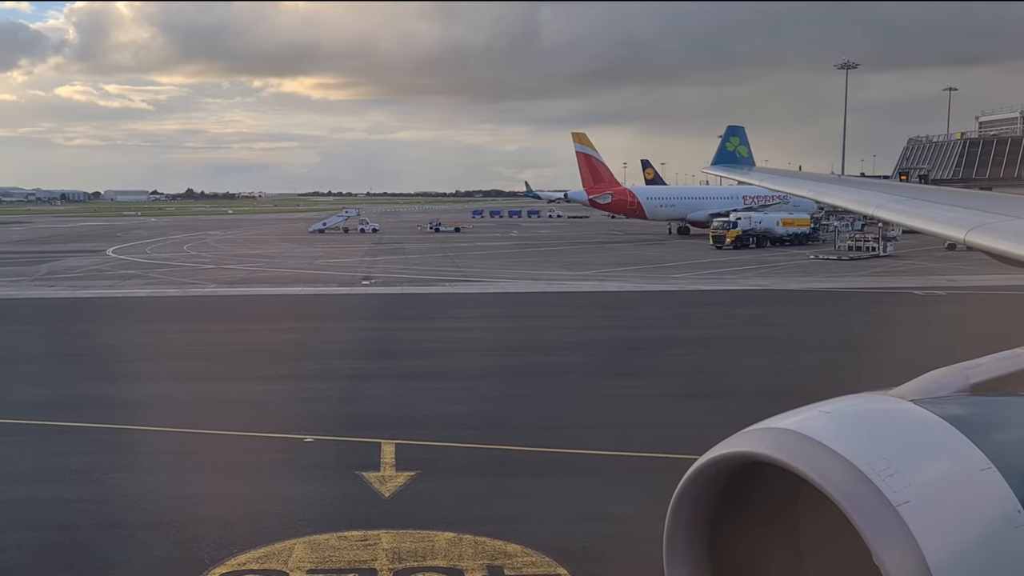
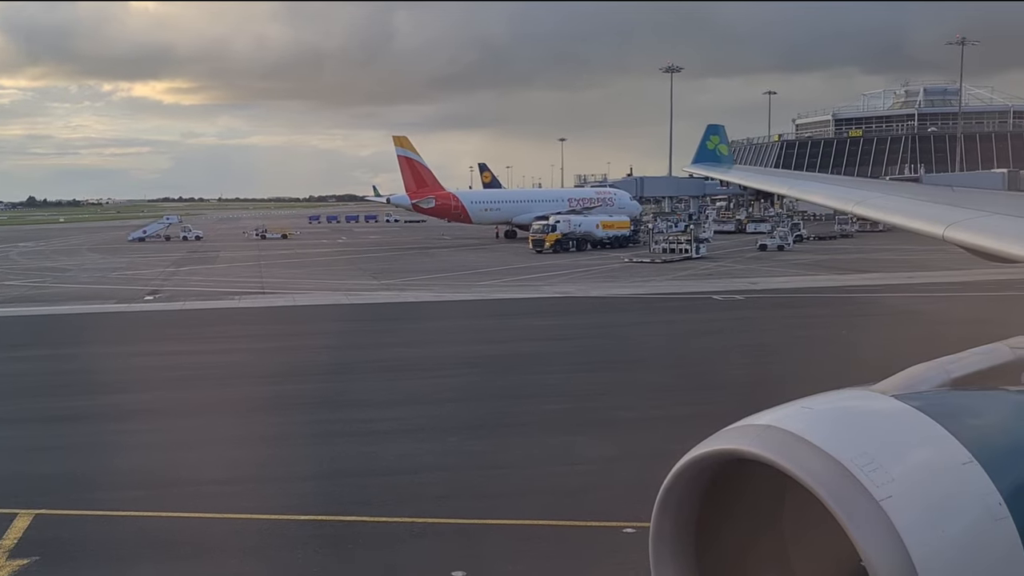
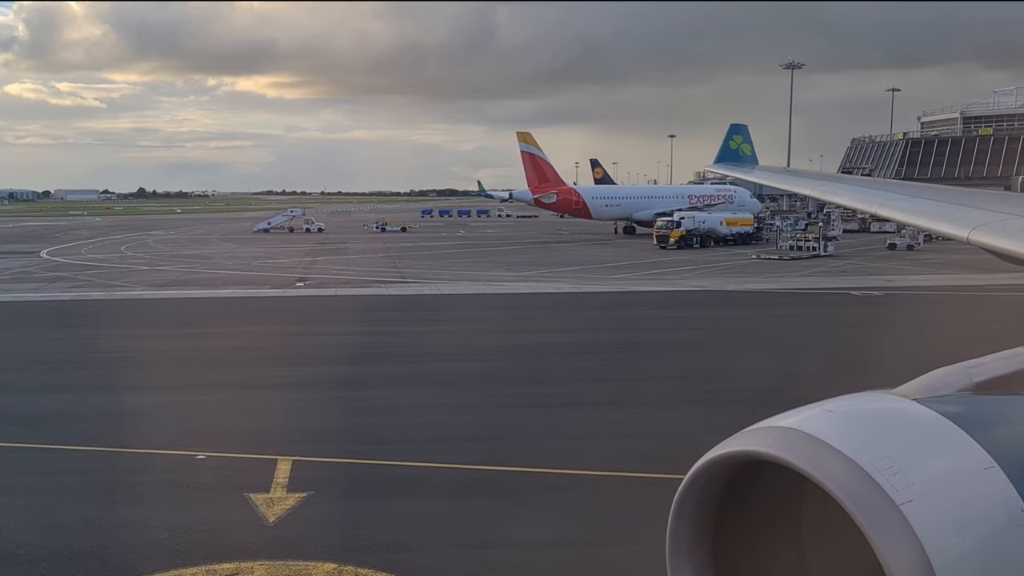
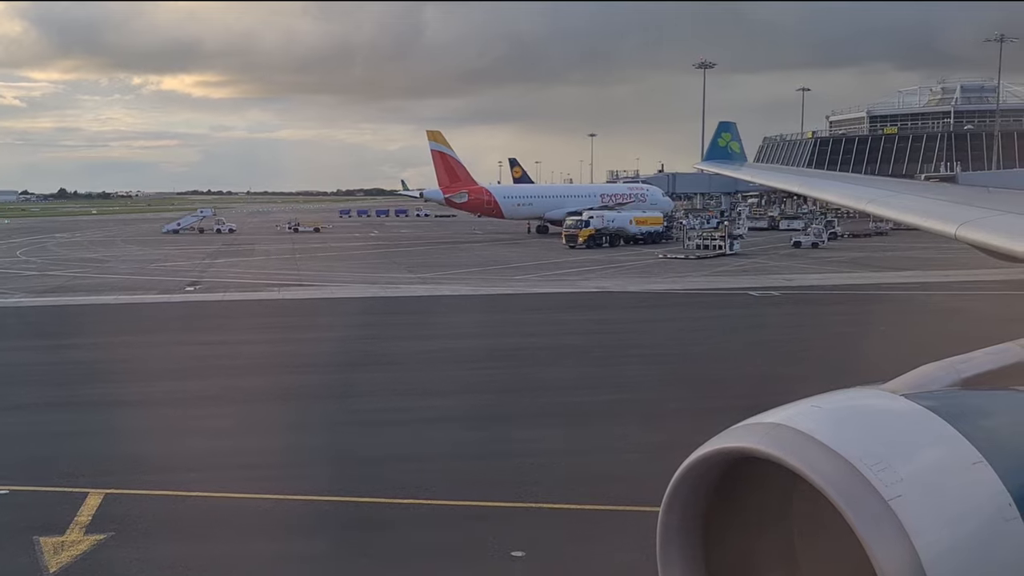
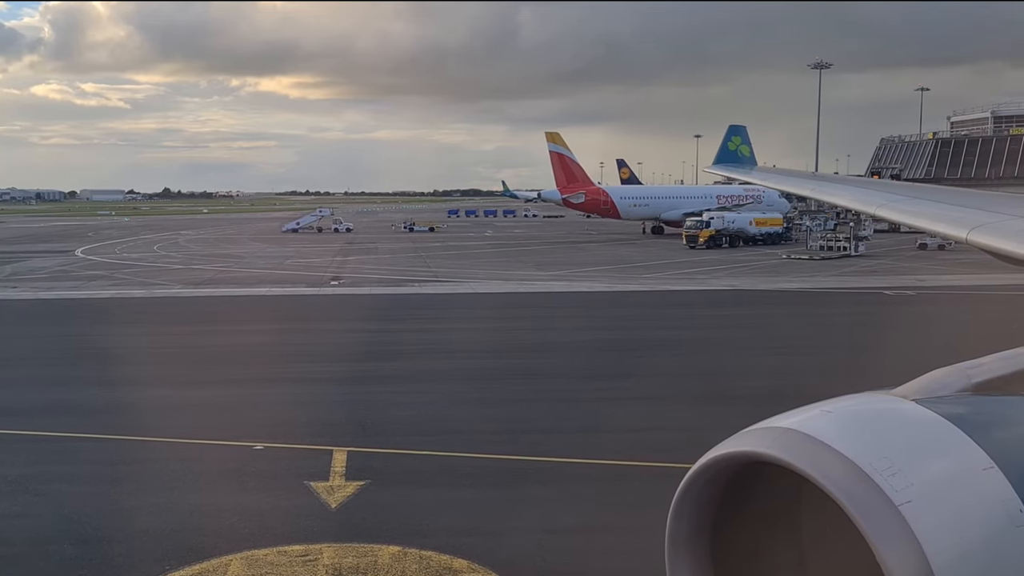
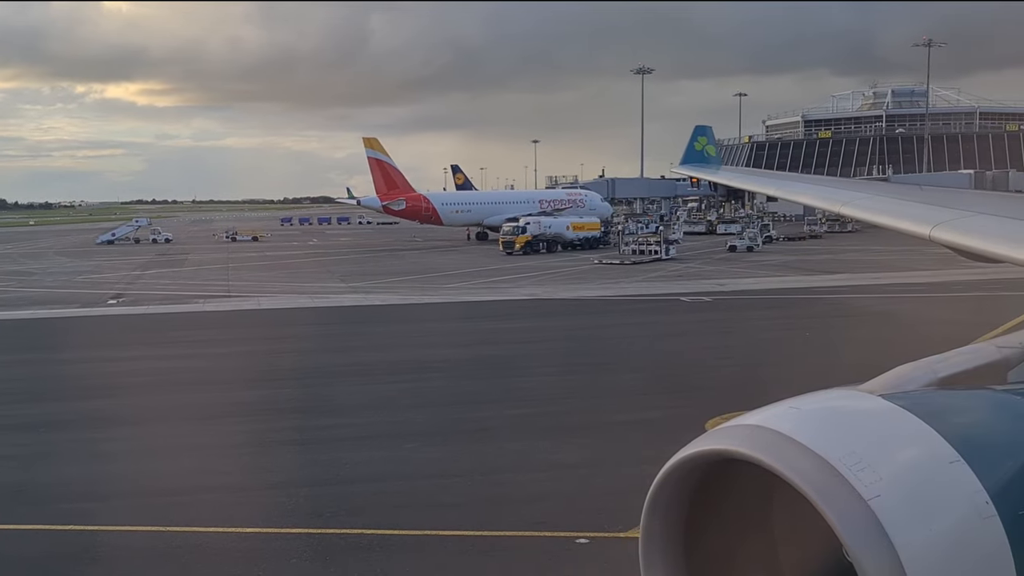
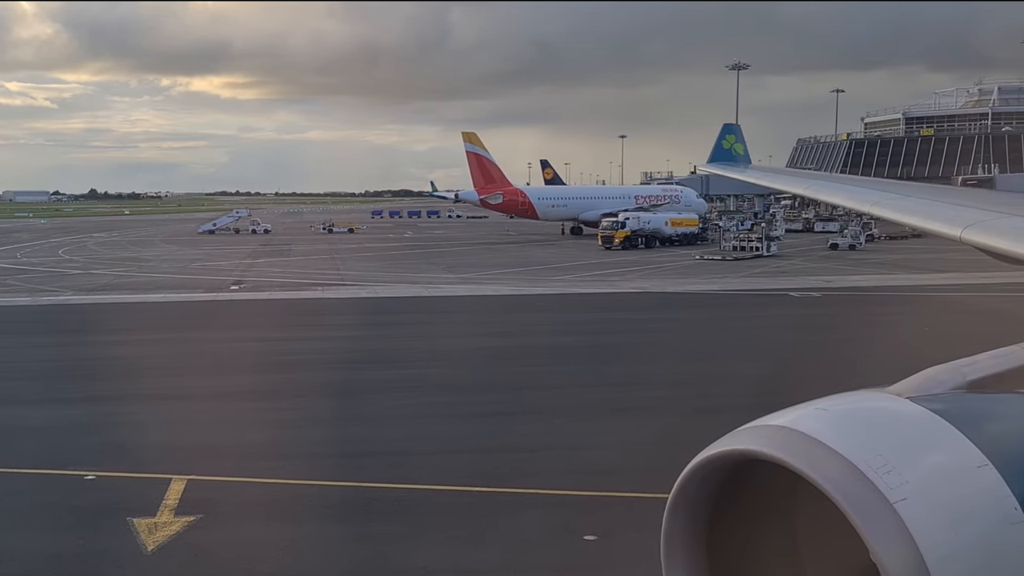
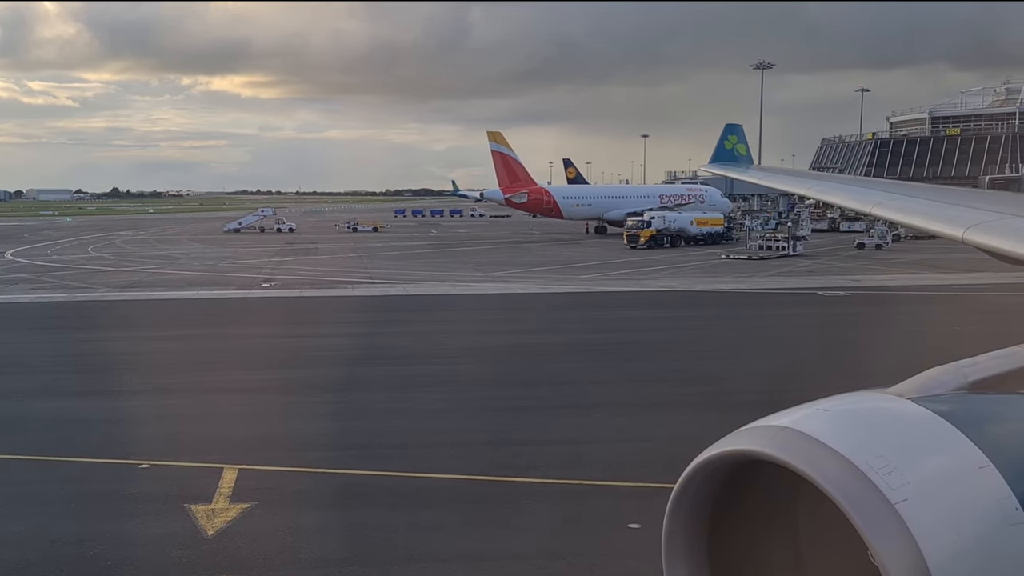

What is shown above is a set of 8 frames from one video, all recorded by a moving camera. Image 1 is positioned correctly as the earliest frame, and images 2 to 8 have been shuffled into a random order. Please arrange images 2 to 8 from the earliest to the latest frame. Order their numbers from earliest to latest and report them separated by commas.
5, 3, 8, 7, 4, 2, 6
